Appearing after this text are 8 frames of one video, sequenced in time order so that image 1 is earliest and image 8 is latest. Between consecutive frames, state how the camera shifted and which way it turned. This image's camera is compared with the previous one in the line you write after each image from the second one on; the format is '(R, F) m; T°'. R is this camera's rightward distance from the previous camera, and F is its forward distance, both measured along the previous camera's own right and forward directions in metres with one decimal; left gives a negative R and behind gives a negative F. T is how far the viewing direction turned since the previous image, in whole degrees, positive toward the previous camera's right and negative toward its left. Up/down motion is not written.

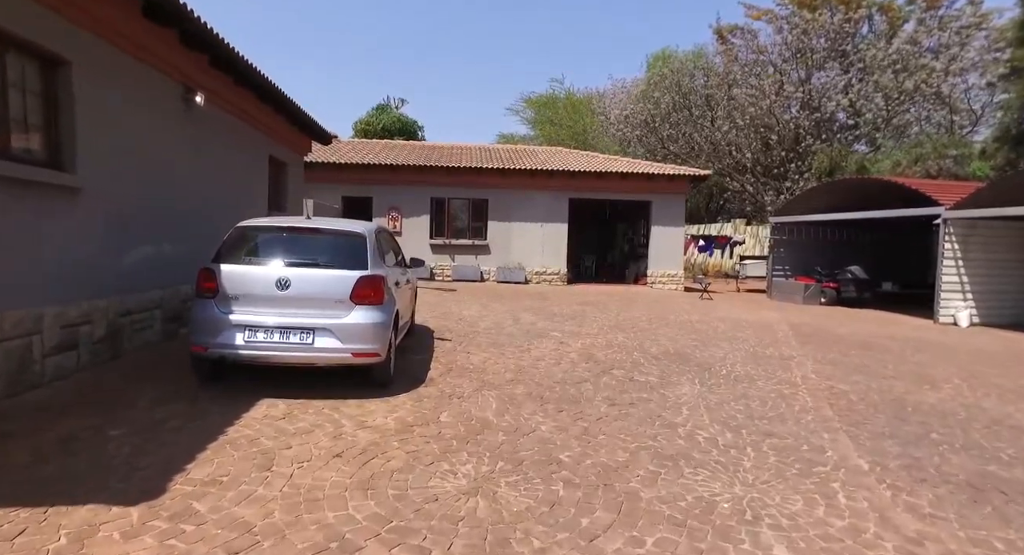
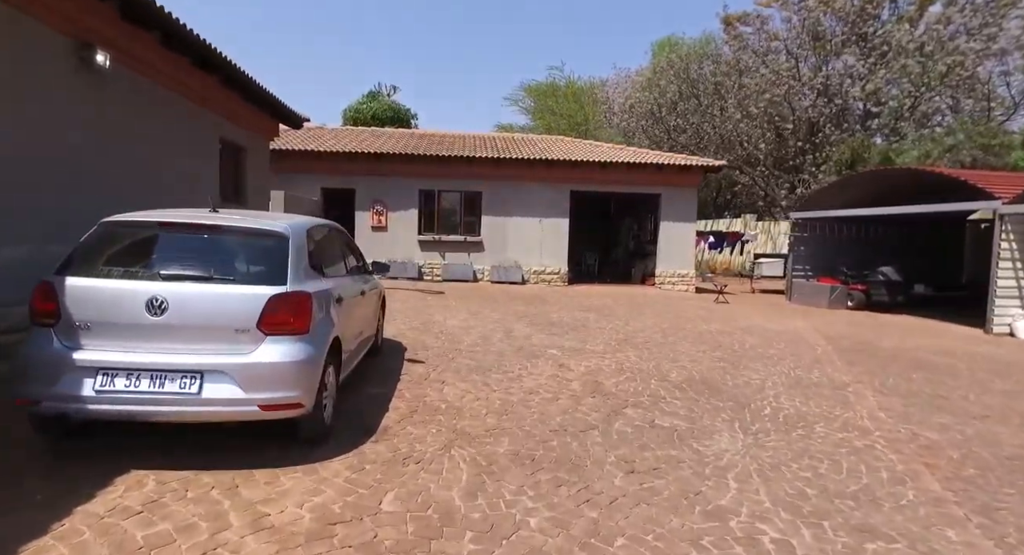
(+0.1, +1.5) m; 0°
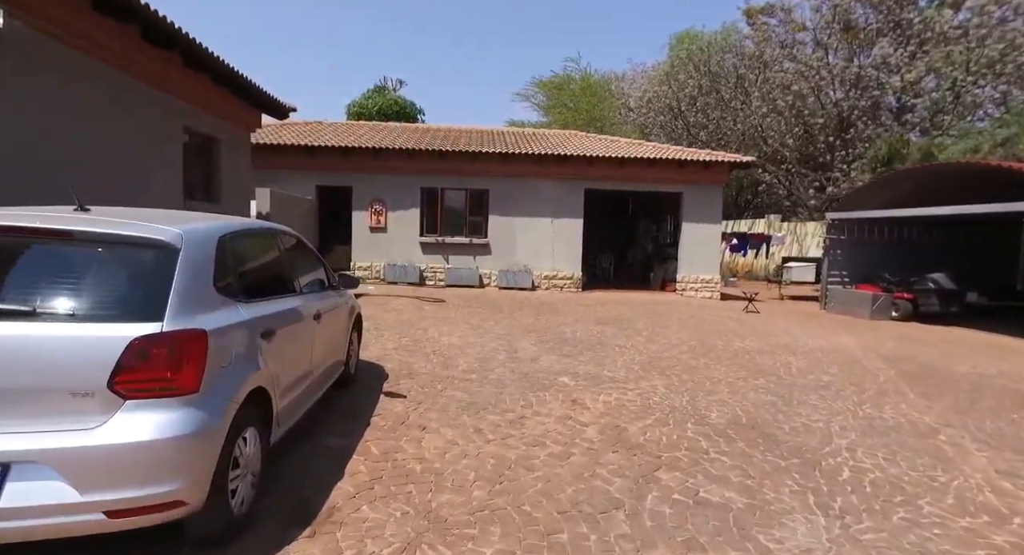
(+0.1, +1.2) m; -1°
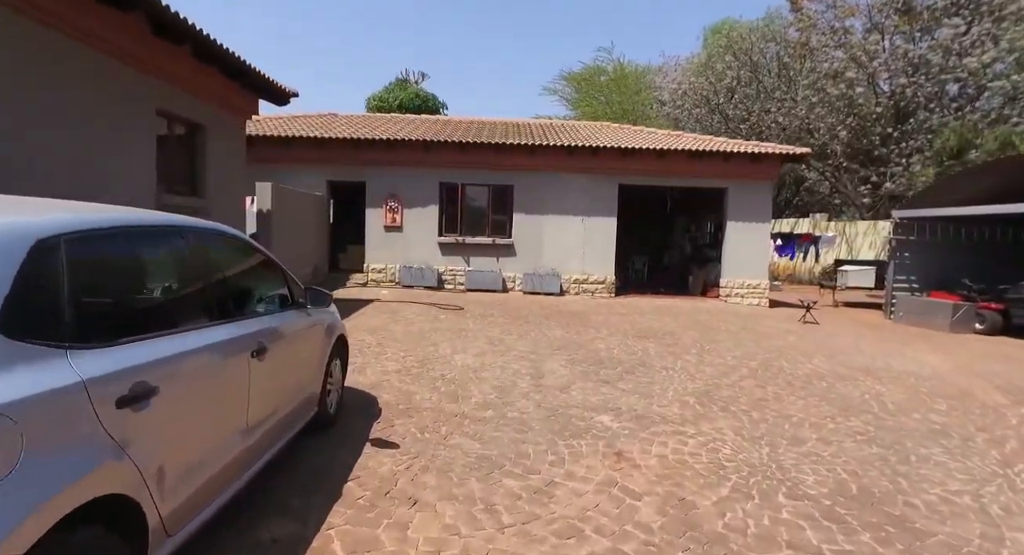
(0.0, +1.3) m; -3°
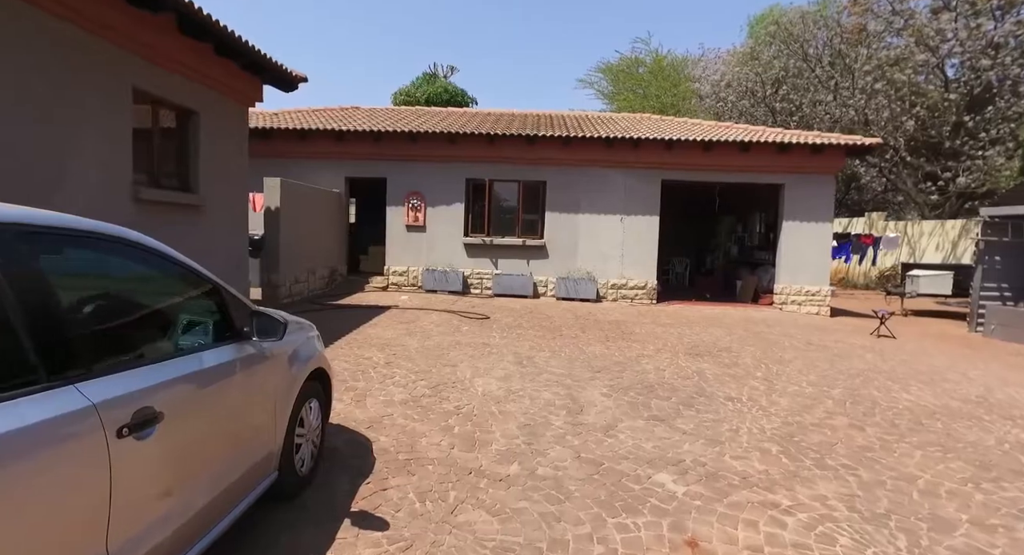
(0.0, +1.1) m; -3°
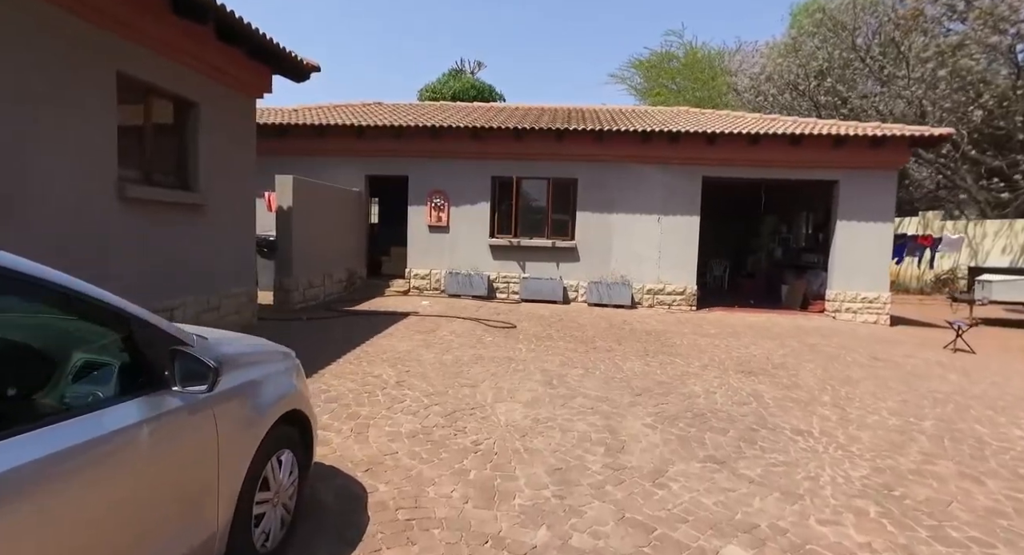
(0.0, +0.8) m; -3°
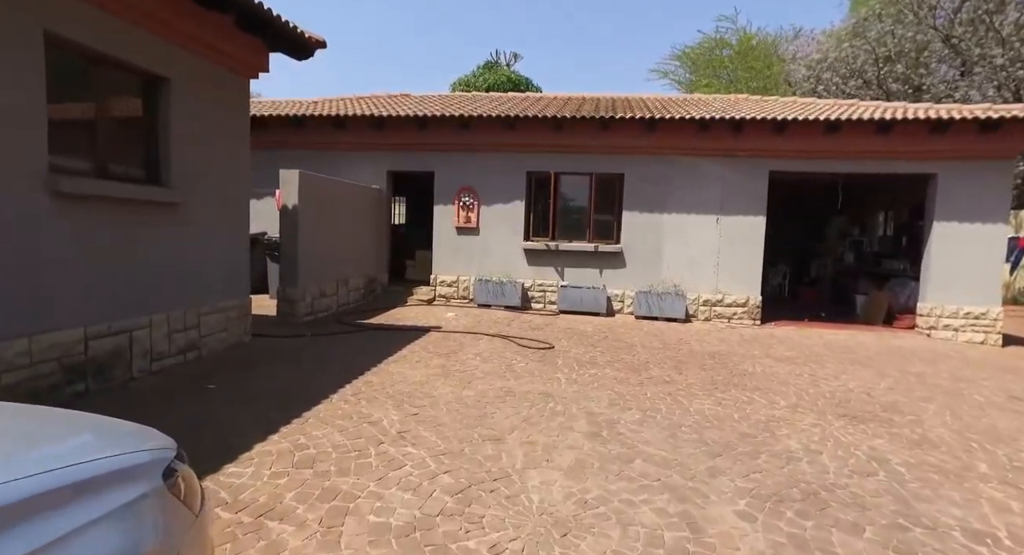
(0.0, +1.4) m; -4°
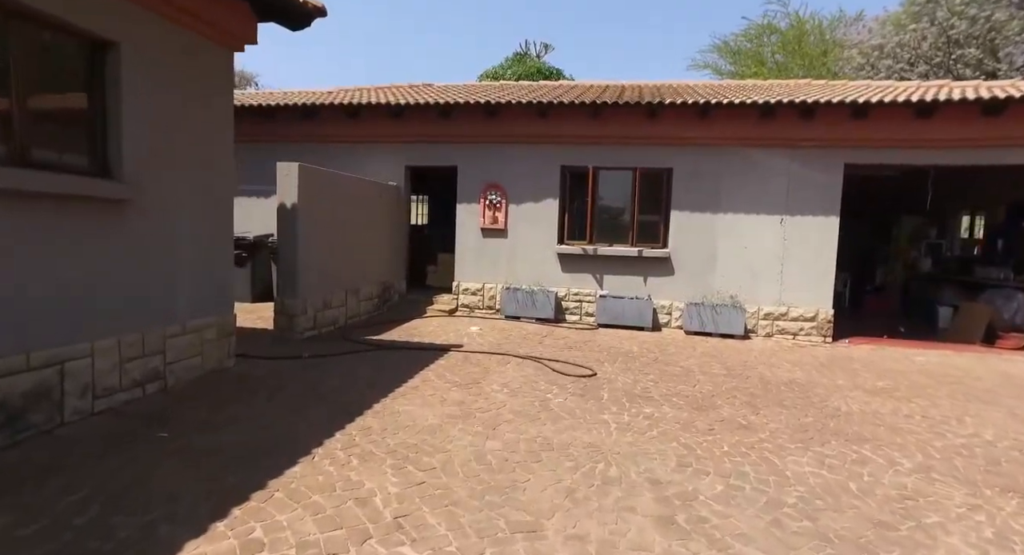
(-0.1, +1.3) m; -3°
